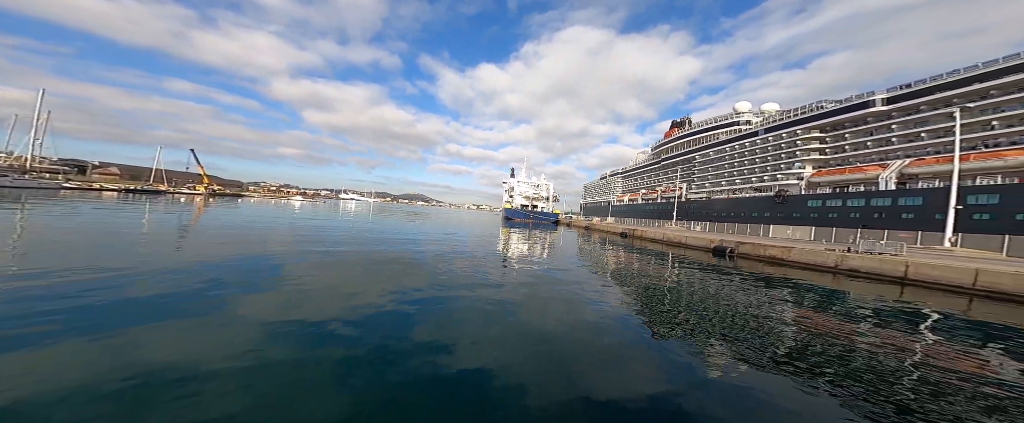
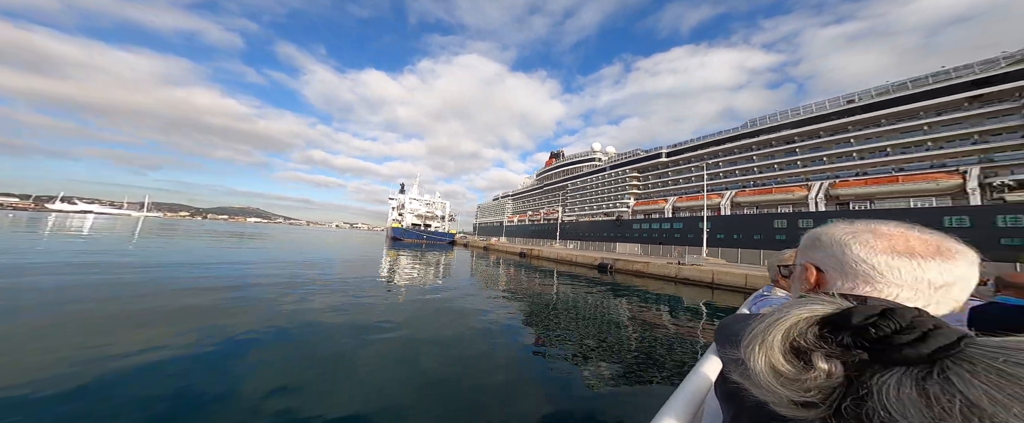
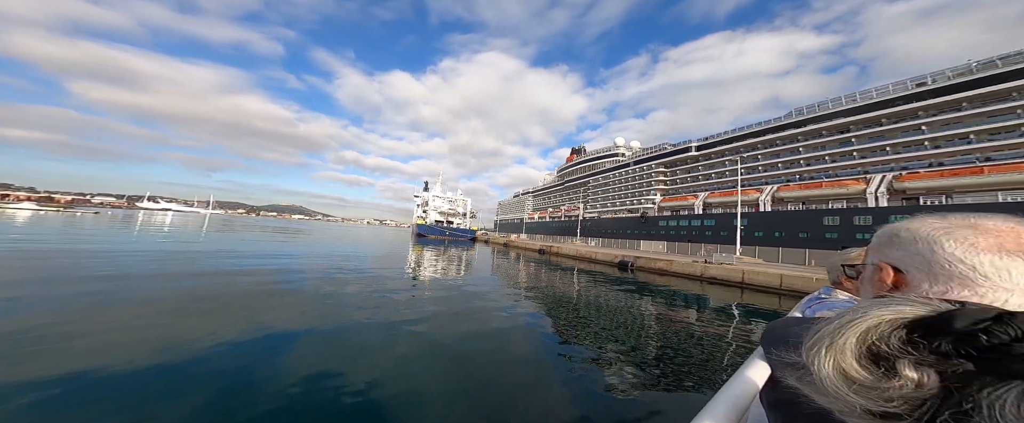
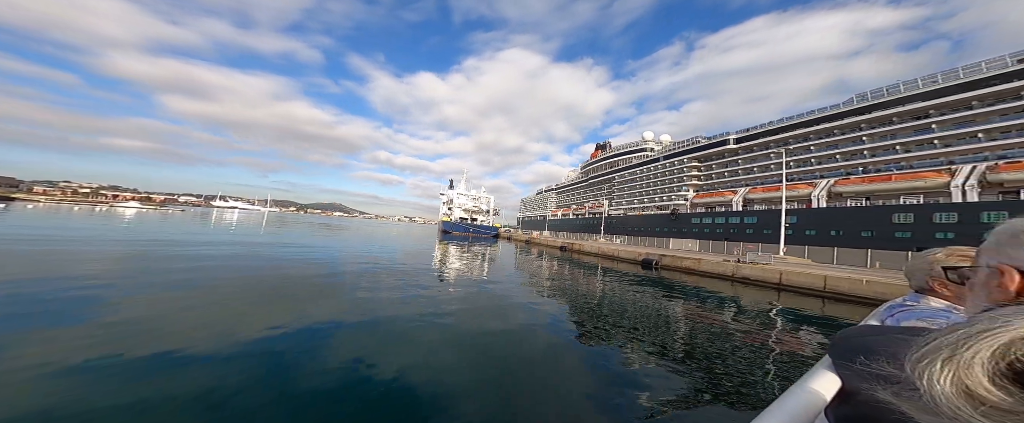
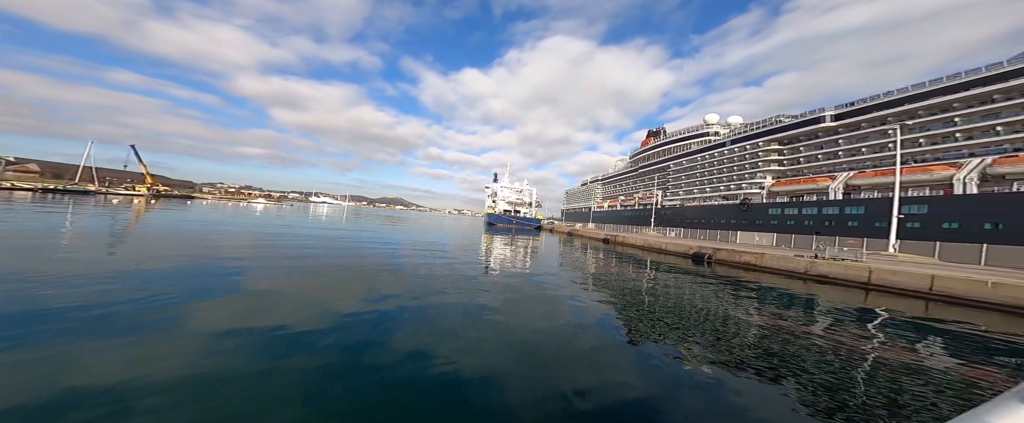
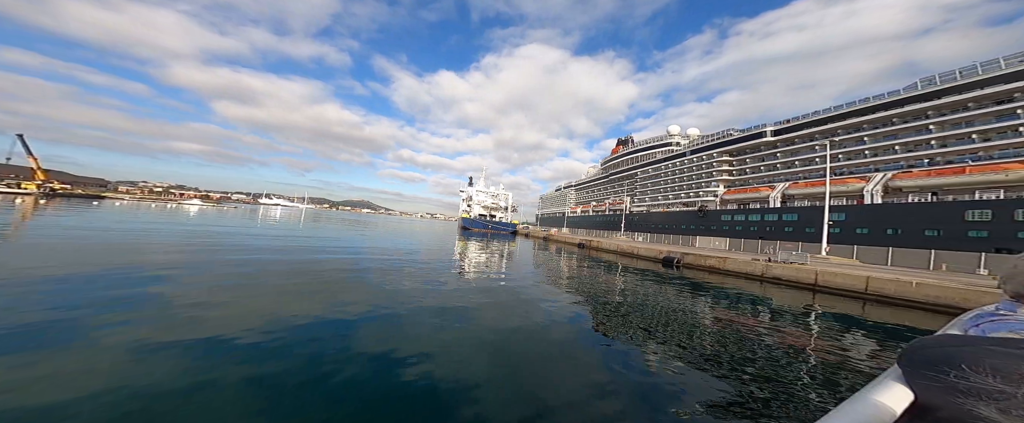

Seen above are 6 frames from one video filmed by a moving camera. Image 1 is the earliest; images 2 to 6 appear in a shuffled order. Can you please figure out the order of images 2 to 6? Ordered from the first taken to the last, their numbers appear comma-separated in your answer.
5, 6, 4, 3, 2
